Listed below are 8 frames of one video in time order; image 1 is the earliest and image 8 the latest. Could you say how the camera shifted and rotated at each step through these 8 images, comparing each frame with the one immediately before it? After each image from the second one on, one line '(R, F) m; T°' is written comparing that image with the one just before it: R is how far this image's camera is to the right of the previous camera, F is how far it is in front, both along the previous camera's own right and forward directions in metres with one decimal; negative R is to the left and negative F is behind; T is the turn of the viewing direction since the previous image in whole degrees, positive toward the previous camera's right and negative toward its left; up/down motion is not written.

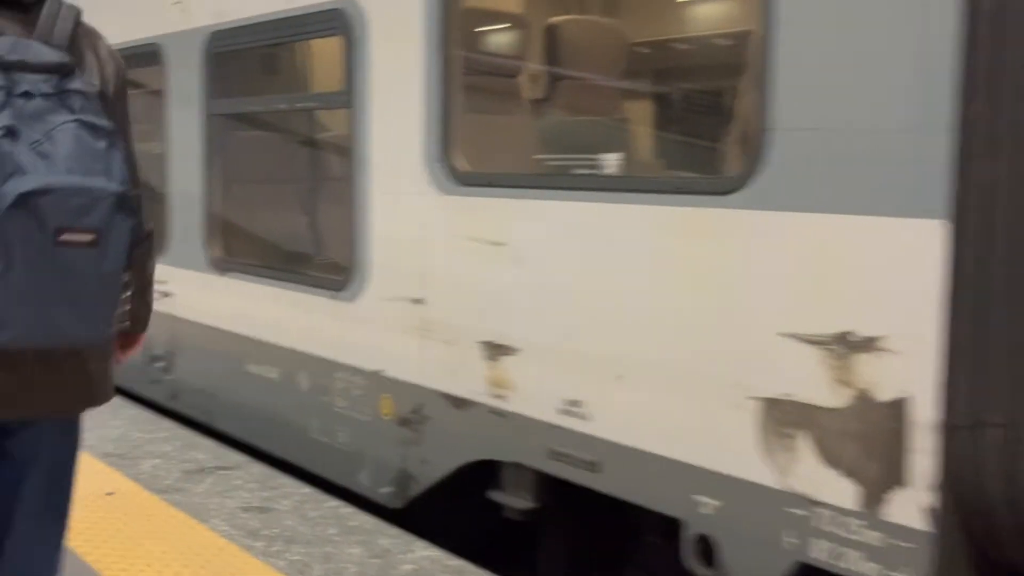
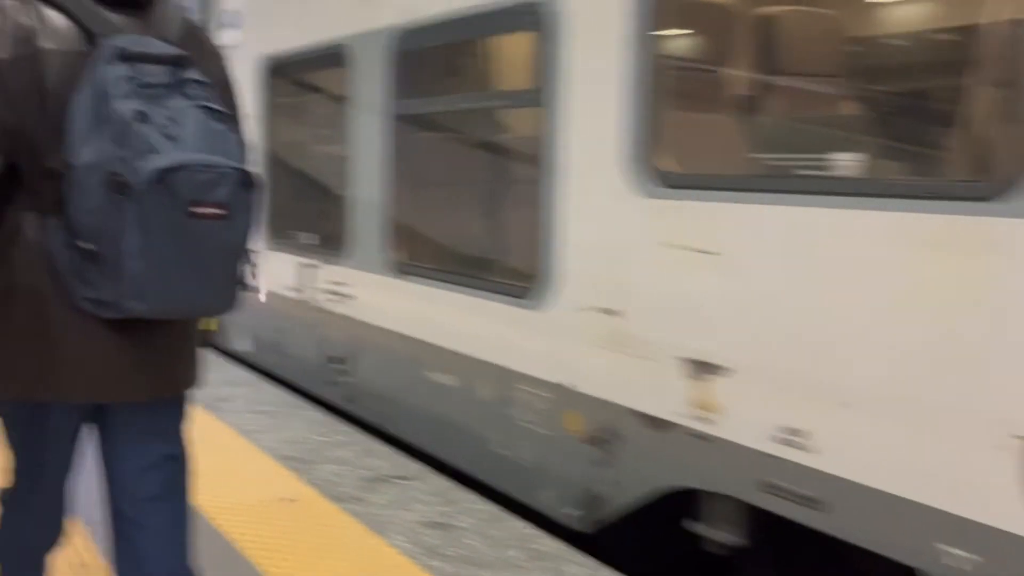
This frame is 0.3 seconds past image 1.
(-0.2, +0.2) m; -7°
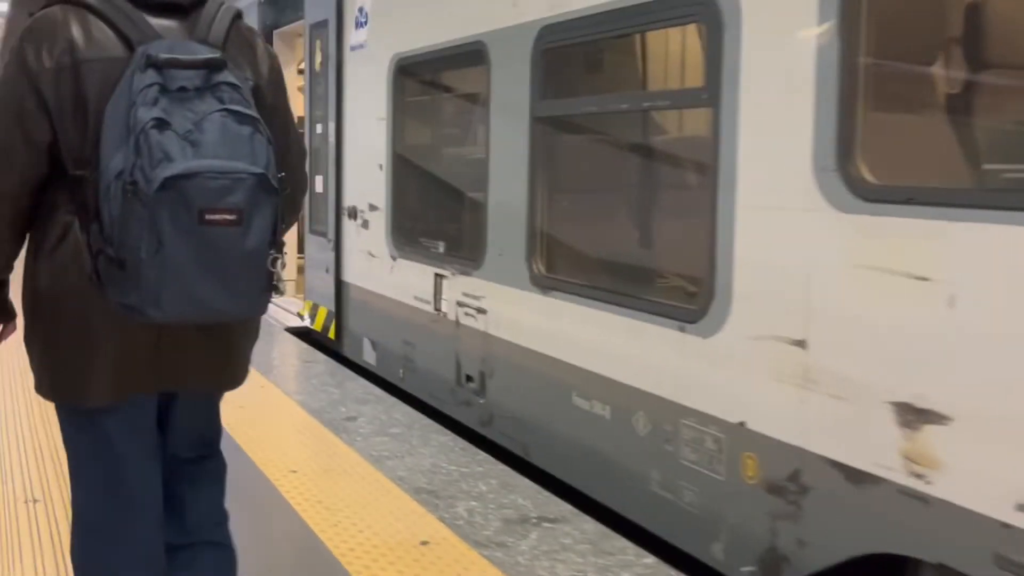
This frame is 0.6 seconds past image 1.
(-0.2, +0.4) m; -5°
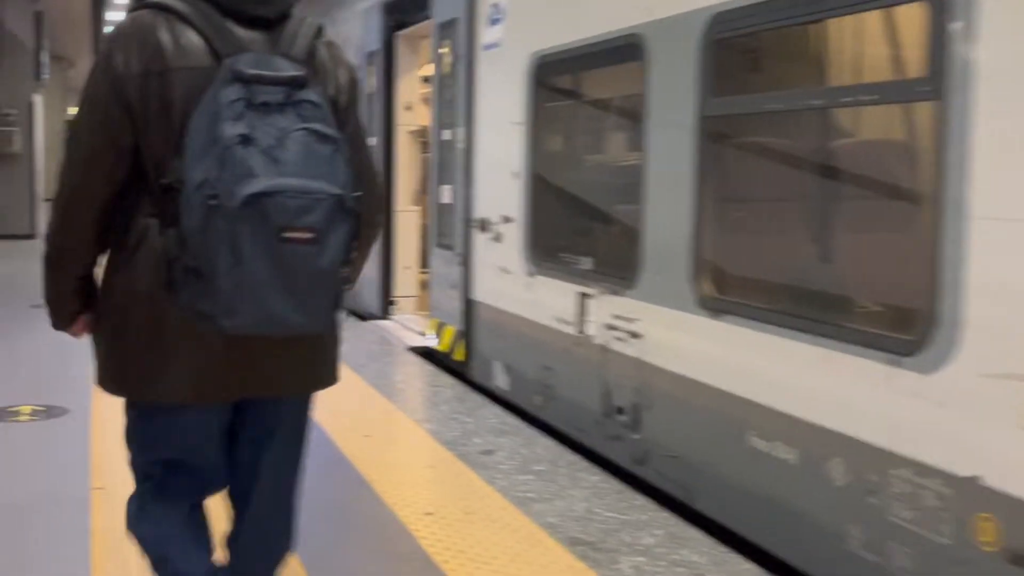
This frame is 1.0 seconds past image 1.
(-0.2, +0.4) m; -5°
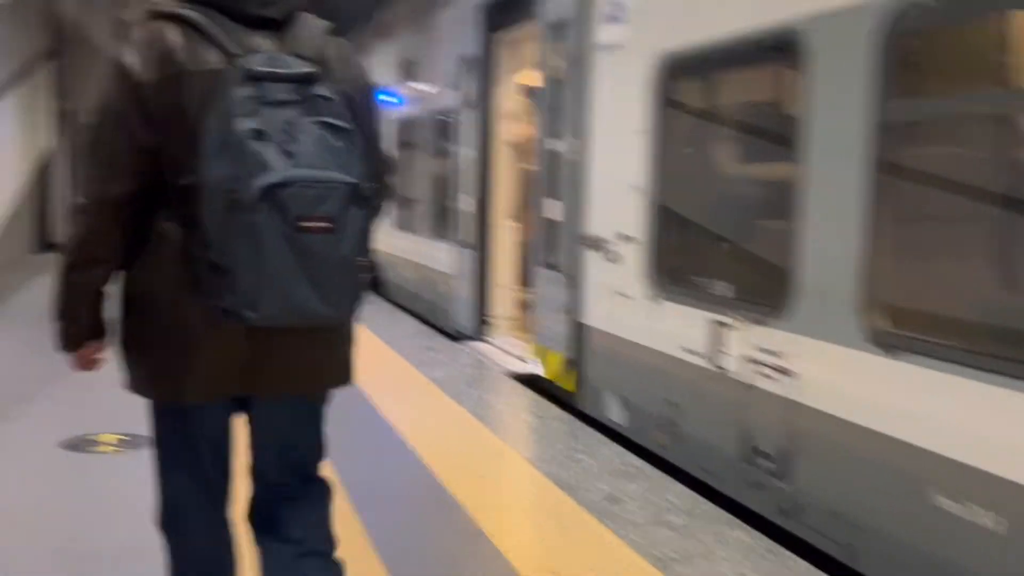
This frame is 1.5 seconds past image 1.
(-0.2, +0.4) m; -3°
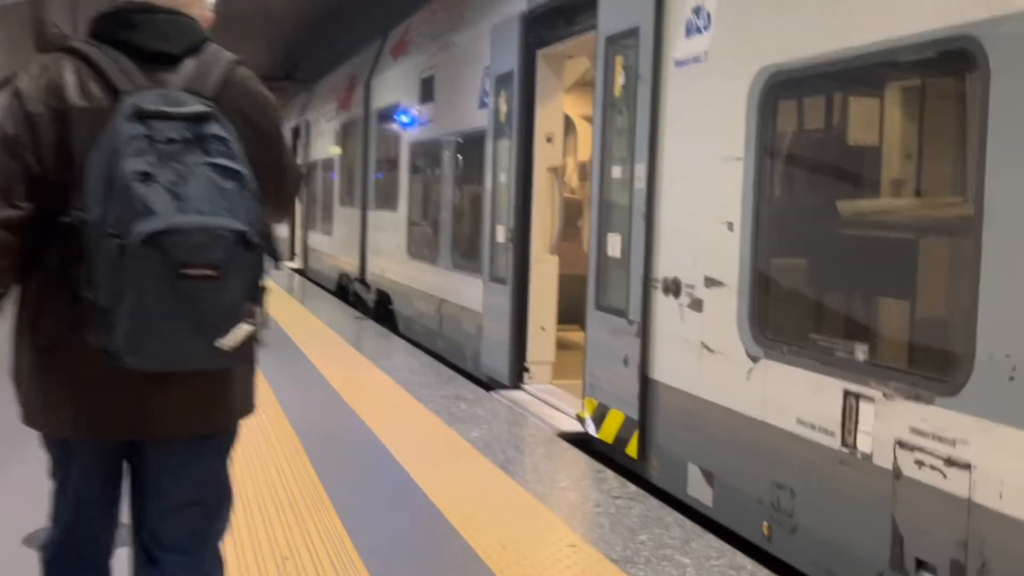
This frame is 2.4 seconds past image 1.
(-0.2, +0.7) m; 0°
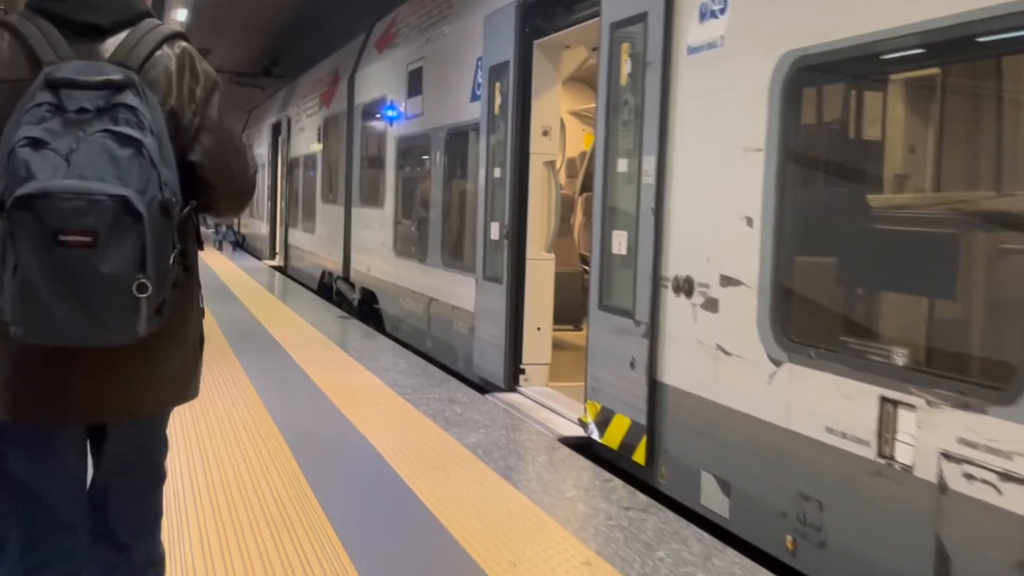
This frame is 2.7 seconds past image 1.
(-0.1, +0.2) m; +1°
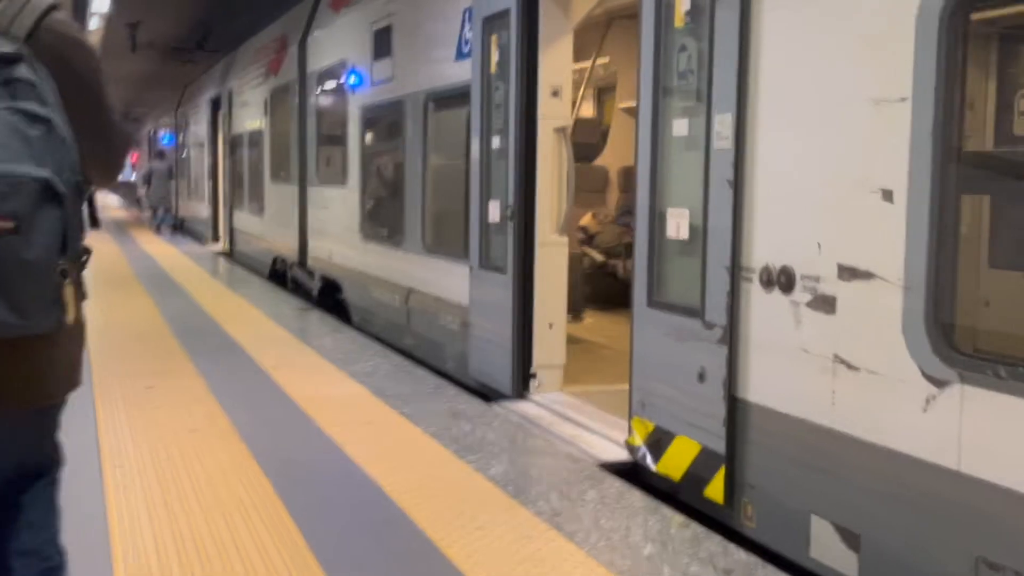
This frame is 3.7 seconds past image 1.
(-0.3, +0.9) m; +3°
